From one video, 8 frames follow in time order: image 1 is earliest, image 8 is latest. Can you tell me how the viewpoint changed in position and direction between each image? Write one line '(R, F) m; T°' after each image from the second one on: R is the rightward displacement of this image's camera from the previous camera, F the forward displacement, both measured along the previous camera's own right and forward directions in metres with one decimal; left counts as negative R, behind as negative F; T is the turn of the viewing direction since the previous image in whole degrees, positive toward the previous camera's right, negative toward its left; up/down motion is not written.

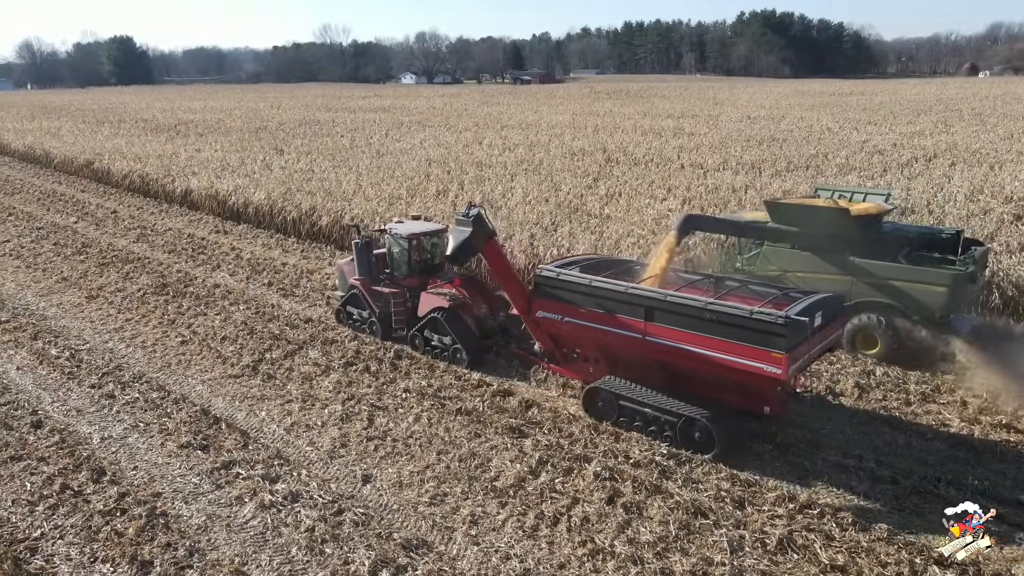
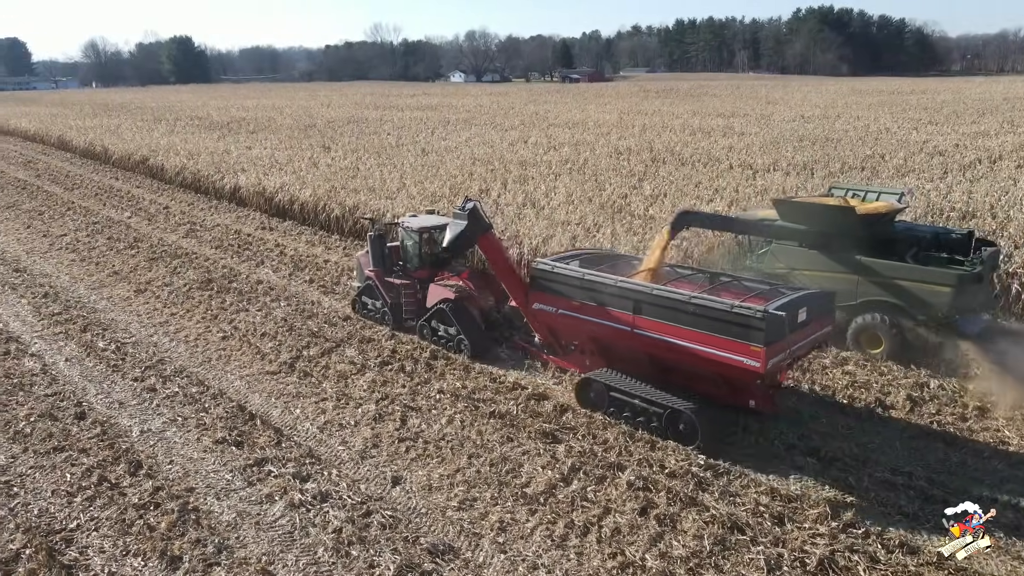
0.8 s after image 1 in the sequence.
(+0.1, +0.1) m; -4°
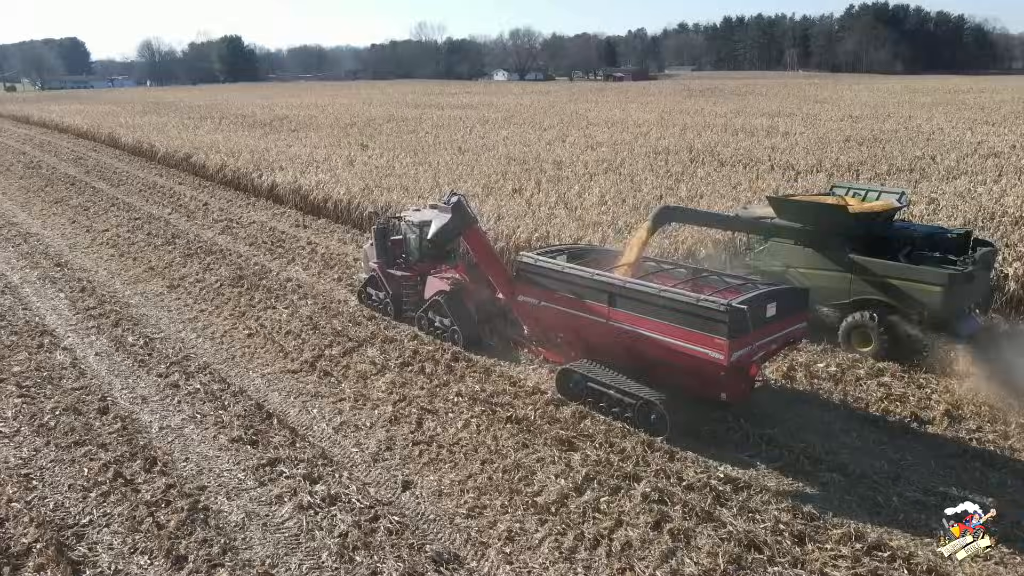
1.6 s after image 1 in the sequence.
(+0.2, +0.1) m; -3°
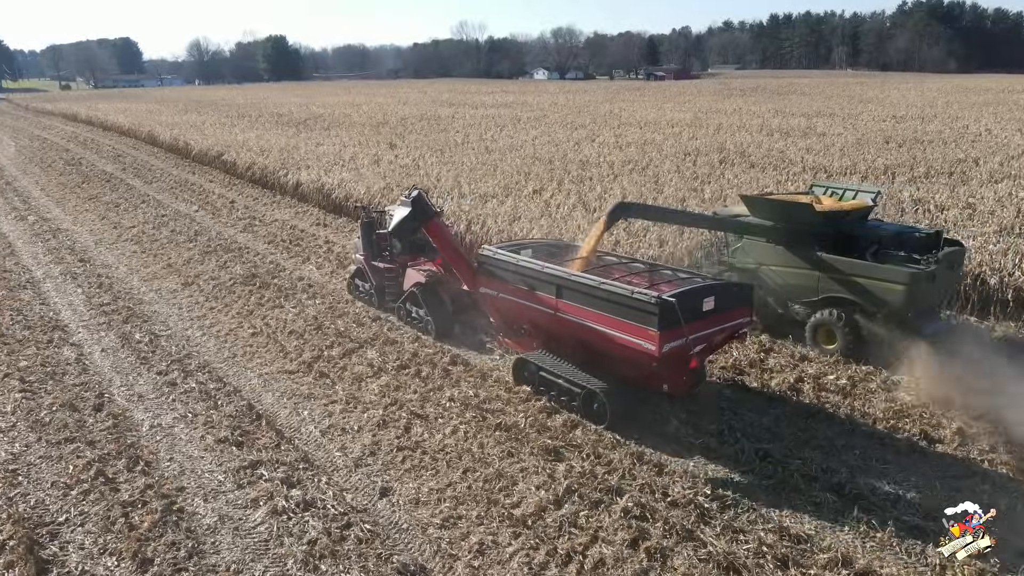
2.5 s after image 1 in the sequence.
(+0.4, +0.1) m; -3°
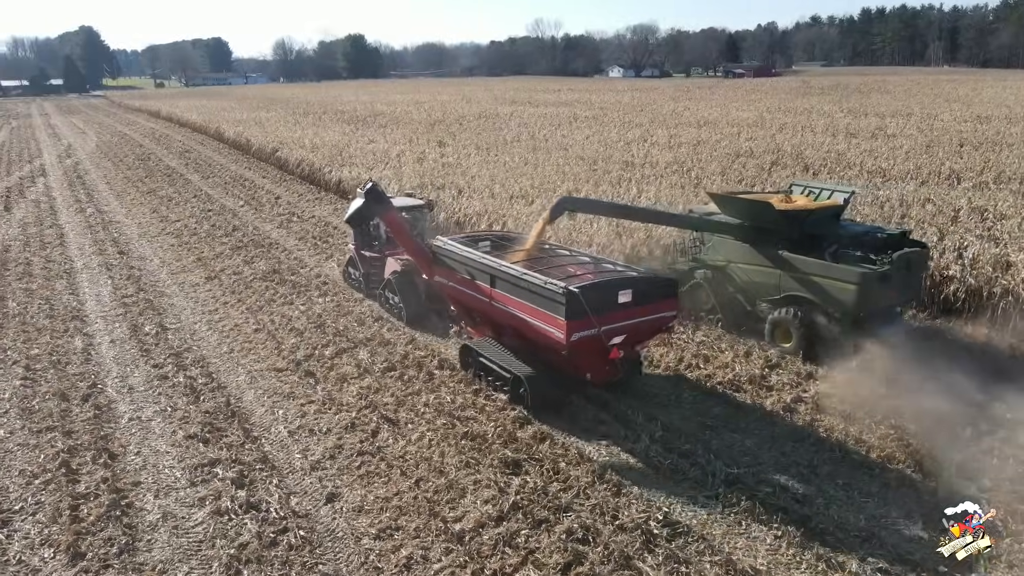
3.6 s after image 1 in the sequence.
(+0.8, +0.2) m; -6°
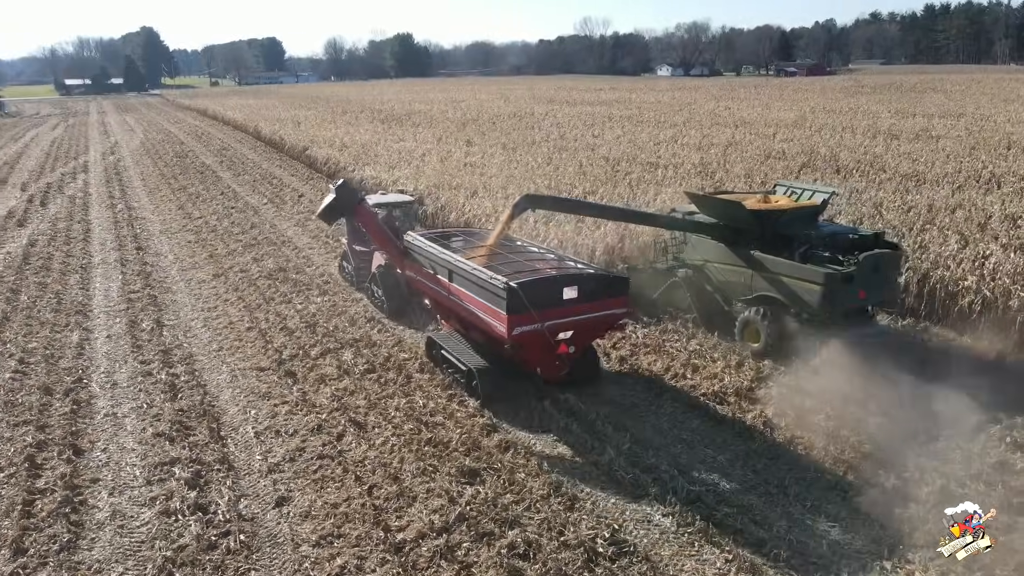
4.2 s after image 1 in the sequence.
(+0.6, +0.2) m; -4°
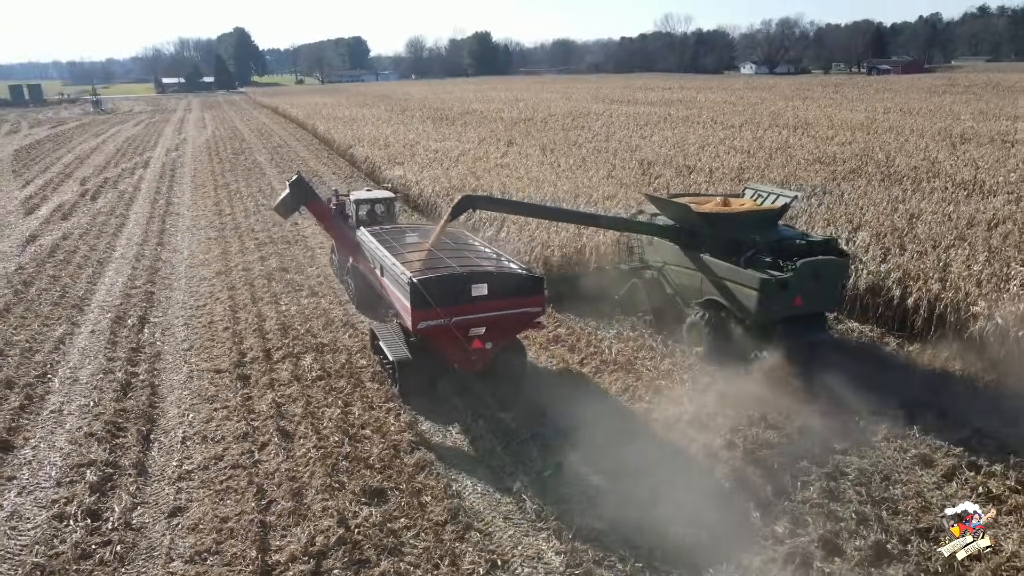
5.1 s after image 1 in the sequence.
(+1.2, +0.3) m; -6°
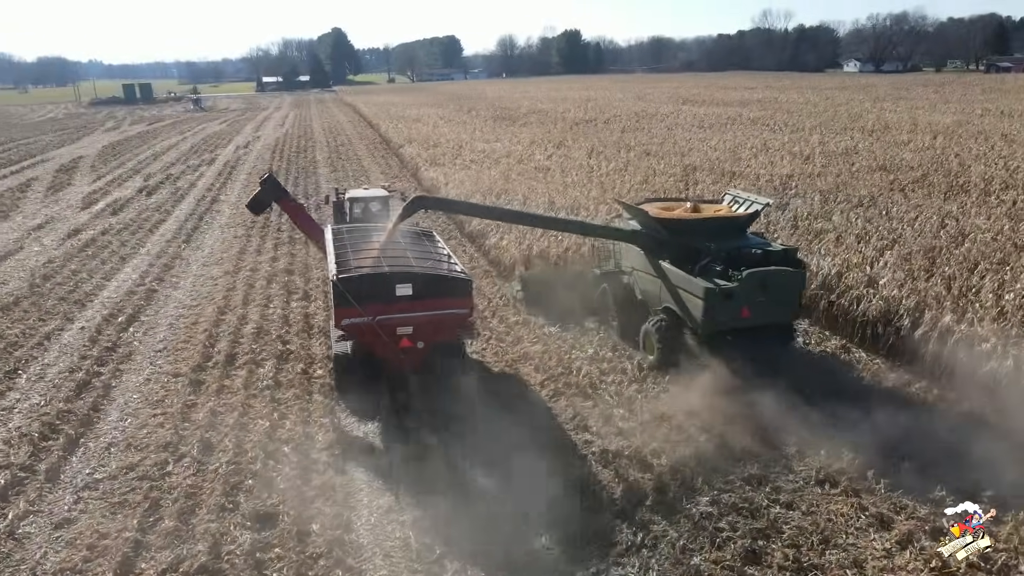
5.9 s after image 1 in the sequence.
(+1.3, +0.5) m; -7°
